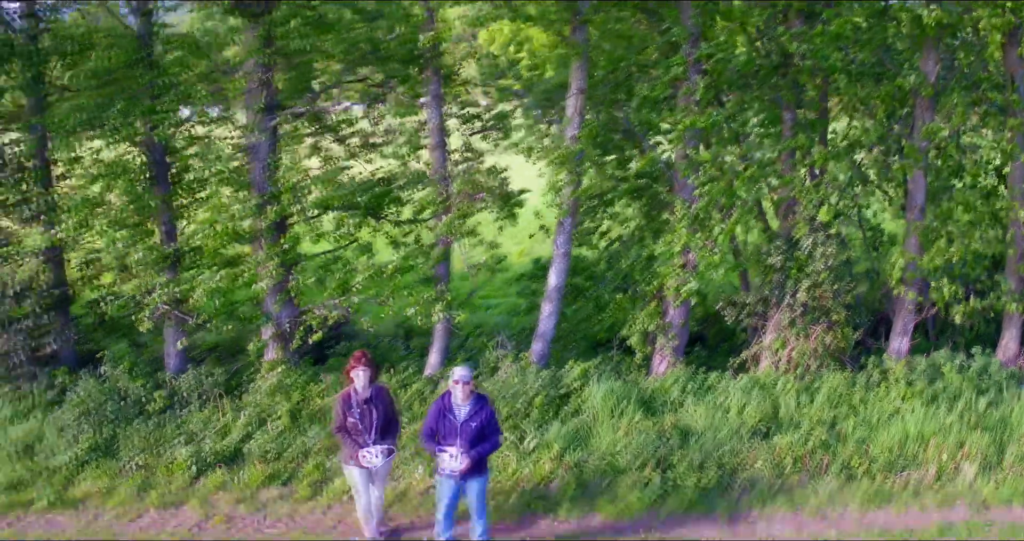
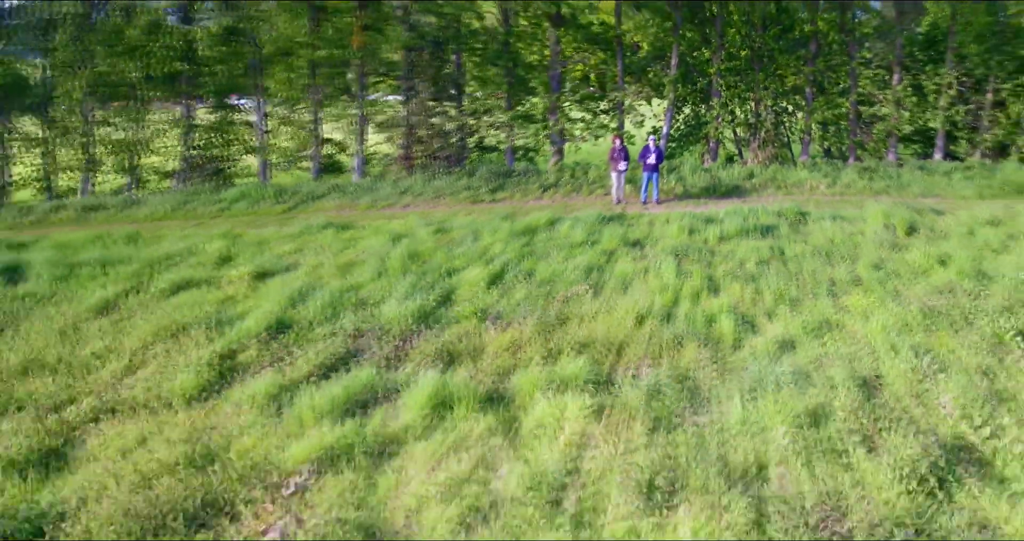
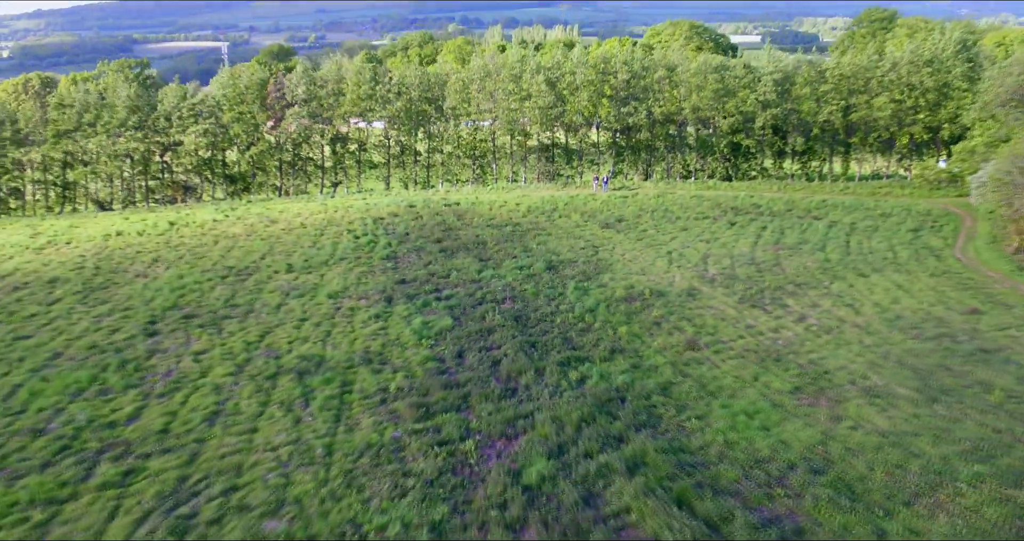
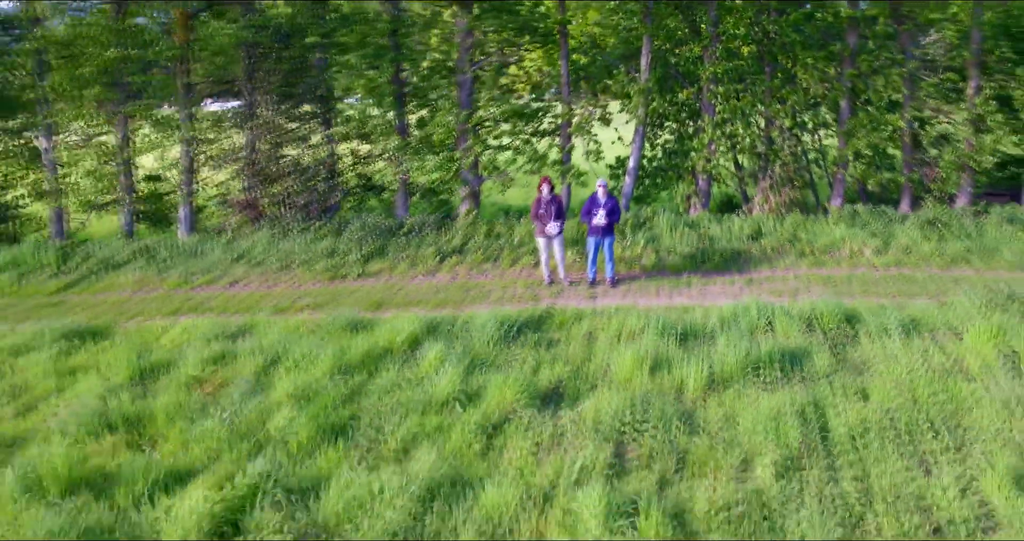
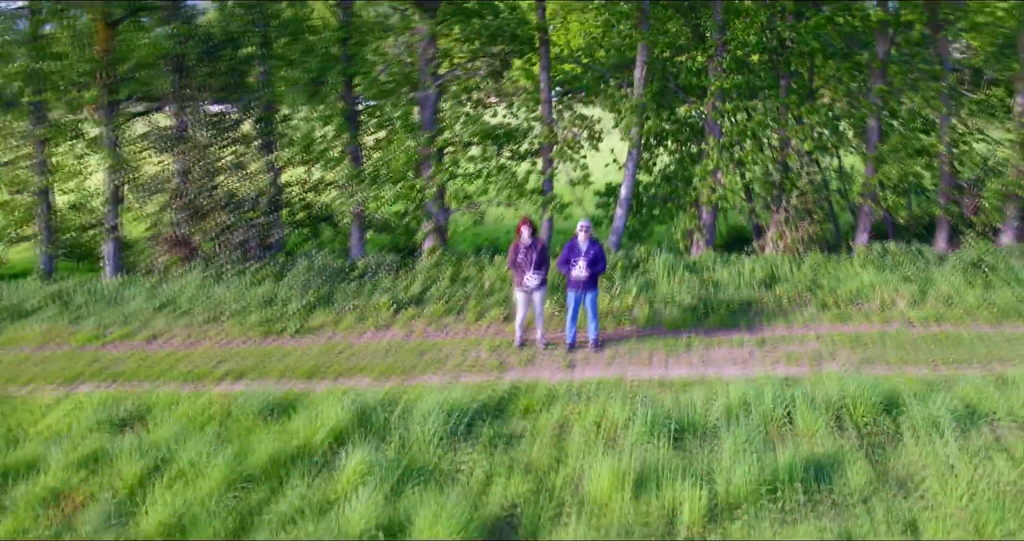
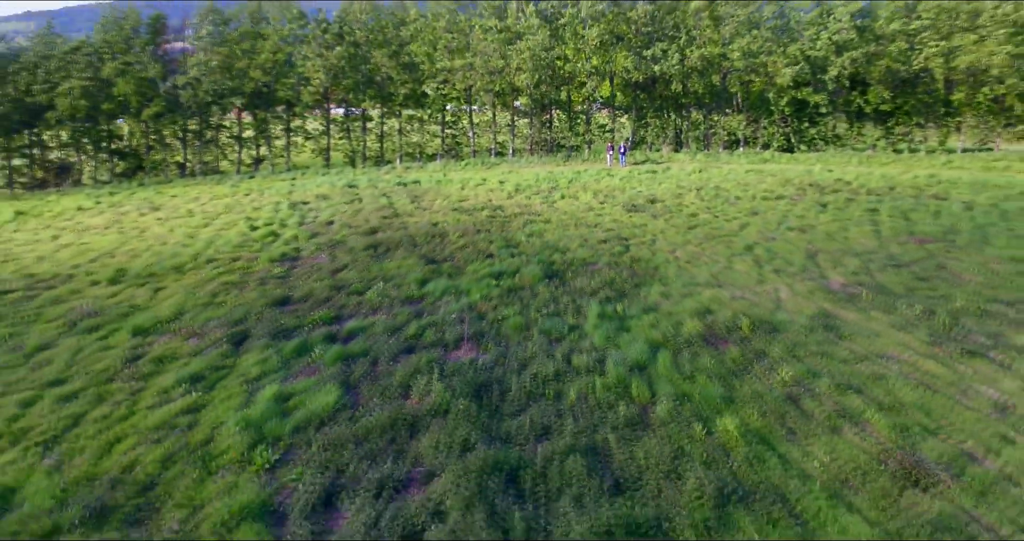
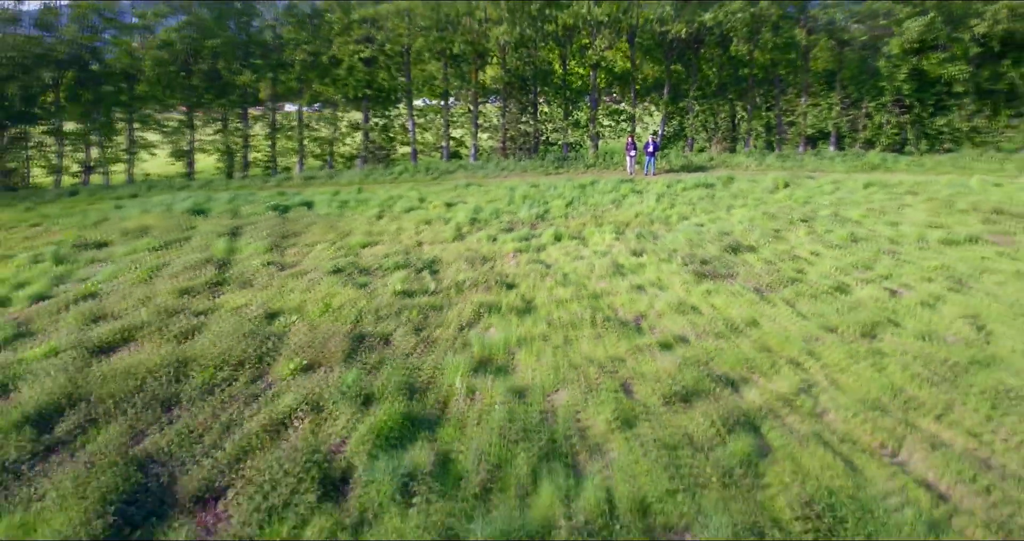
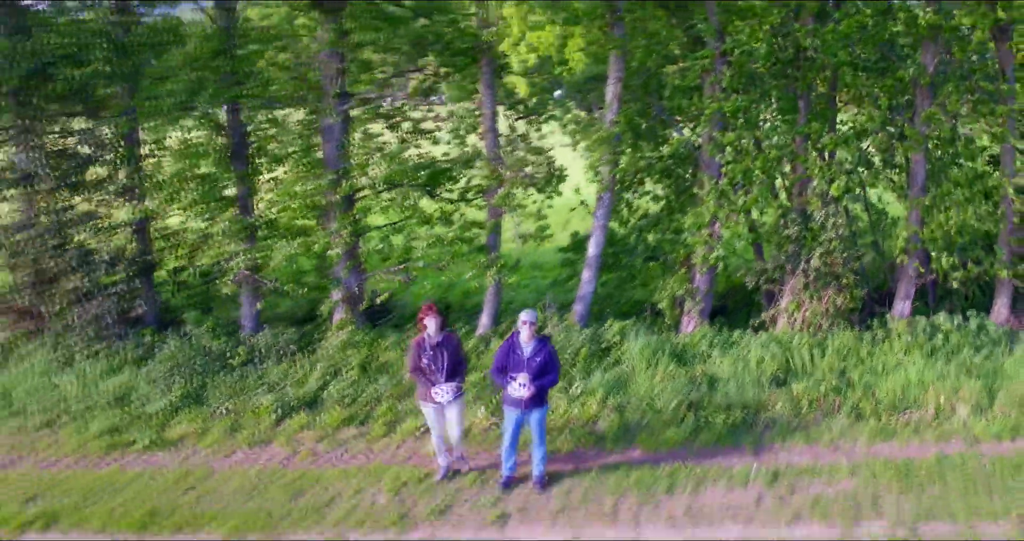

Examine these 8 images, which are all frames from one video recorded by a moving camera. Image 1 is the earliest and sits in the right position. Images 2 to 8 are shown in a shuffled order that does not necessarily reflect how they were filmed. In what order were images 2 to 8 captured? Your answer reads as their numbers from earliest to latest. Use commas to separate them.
8, 5, 4, 2, 7, 6, 3
